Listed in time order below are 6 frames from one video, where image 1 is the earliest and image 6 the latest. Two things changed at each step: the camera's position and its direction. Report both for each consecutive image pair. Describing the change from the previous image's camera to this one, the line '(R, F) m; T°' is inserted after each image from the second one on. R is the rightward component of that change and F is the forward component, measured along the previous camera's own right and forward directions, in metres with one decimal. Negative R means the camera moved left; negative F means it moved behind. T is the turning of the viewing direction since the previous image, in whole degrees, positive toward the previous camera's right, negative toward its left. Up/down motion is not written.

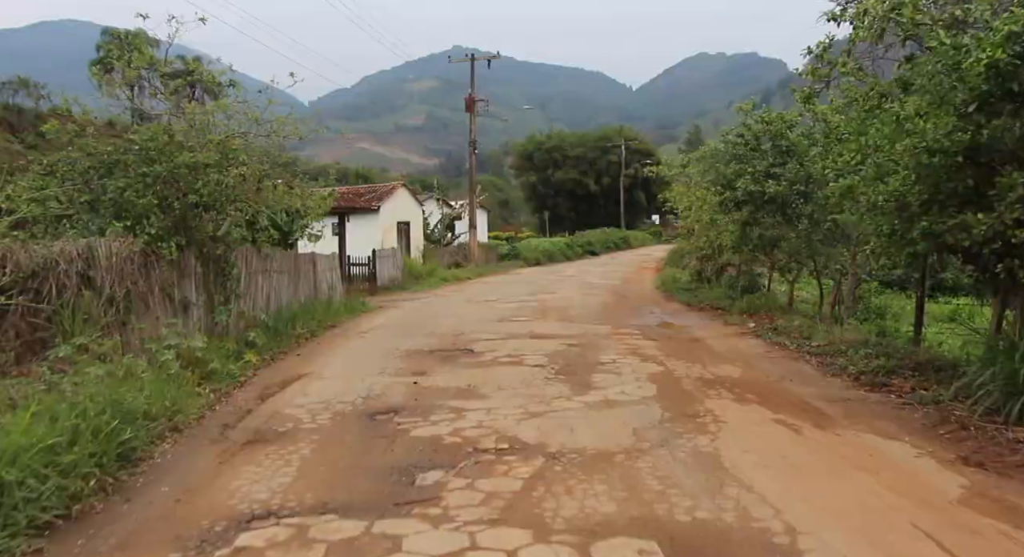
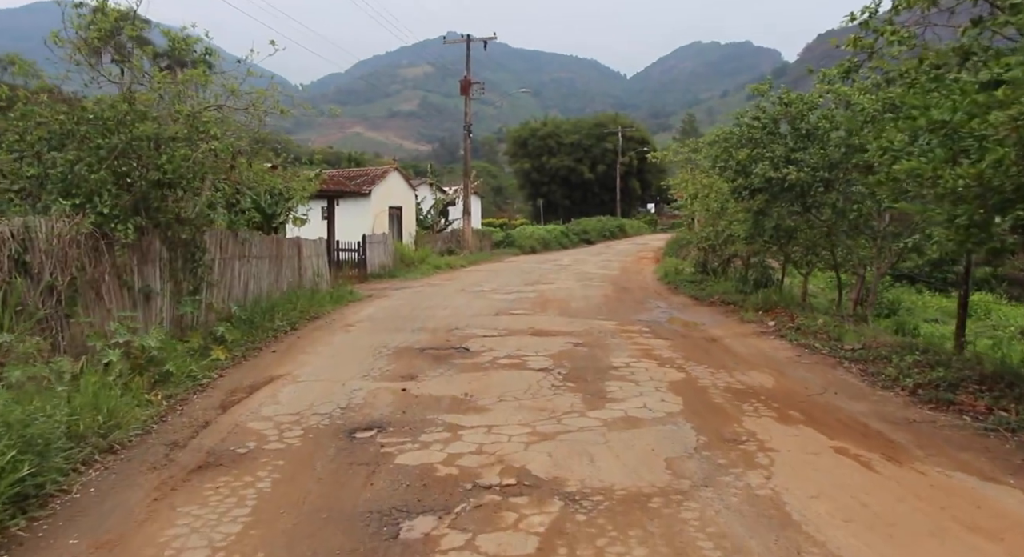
(-0.1, +1.1) m; +1°
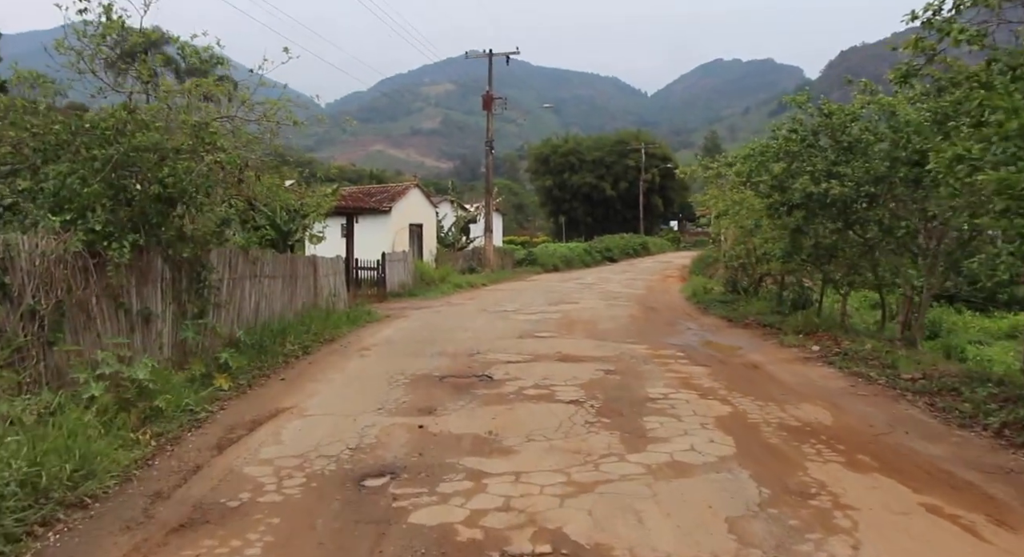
(-0.1, +0.7) m; -2°
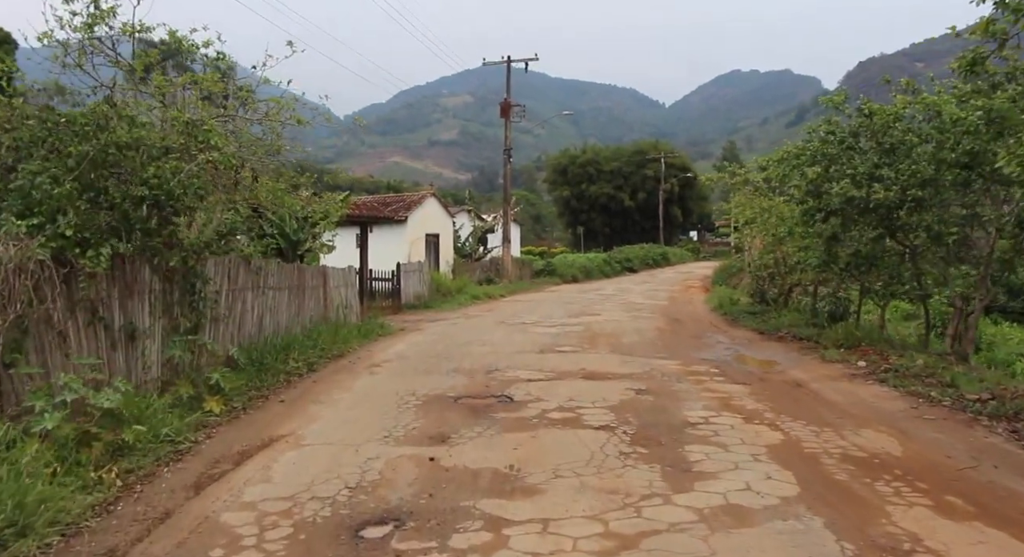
(0.0, +0.8) m; -1°
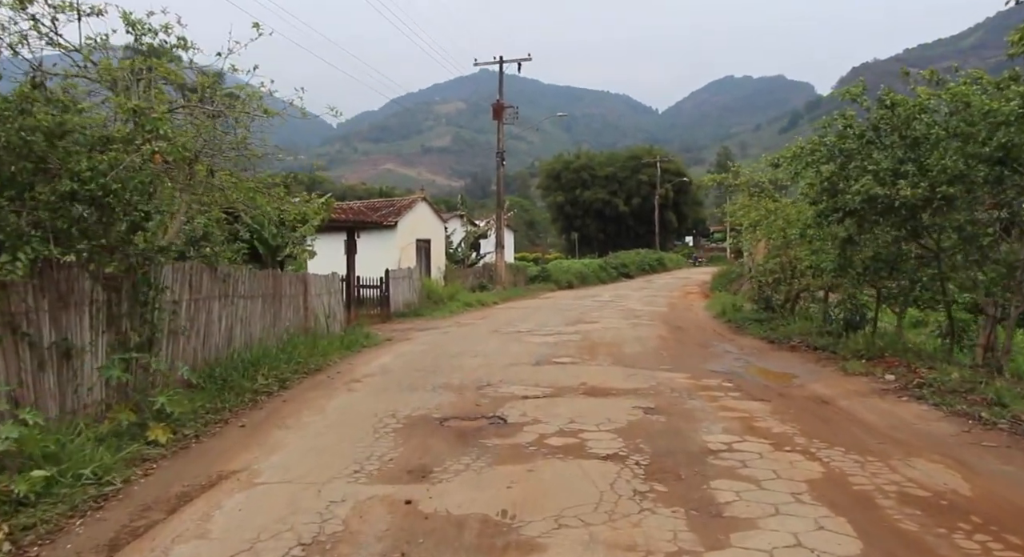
(0.0, +1.0) m; 0°
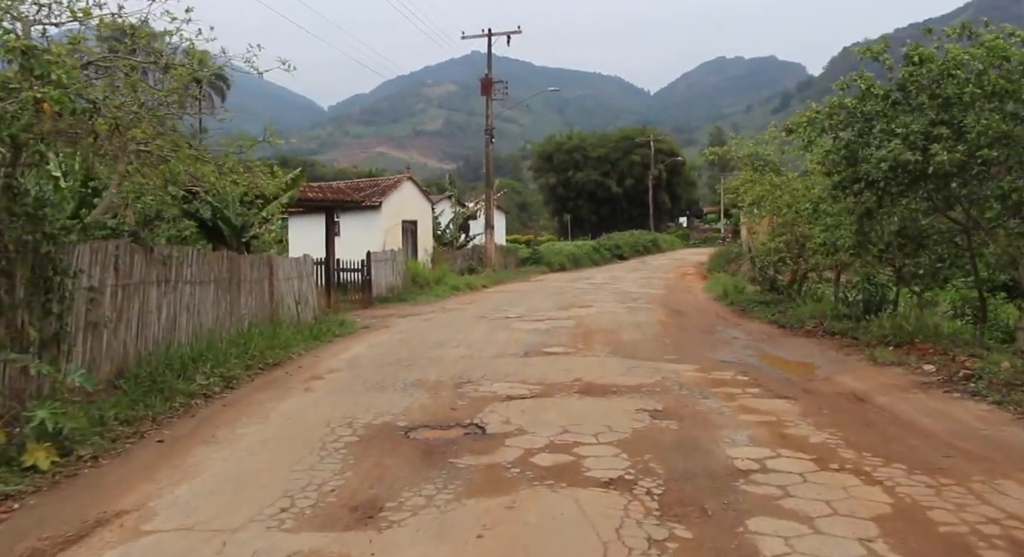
(+0.1, +1.3) m; +1°
